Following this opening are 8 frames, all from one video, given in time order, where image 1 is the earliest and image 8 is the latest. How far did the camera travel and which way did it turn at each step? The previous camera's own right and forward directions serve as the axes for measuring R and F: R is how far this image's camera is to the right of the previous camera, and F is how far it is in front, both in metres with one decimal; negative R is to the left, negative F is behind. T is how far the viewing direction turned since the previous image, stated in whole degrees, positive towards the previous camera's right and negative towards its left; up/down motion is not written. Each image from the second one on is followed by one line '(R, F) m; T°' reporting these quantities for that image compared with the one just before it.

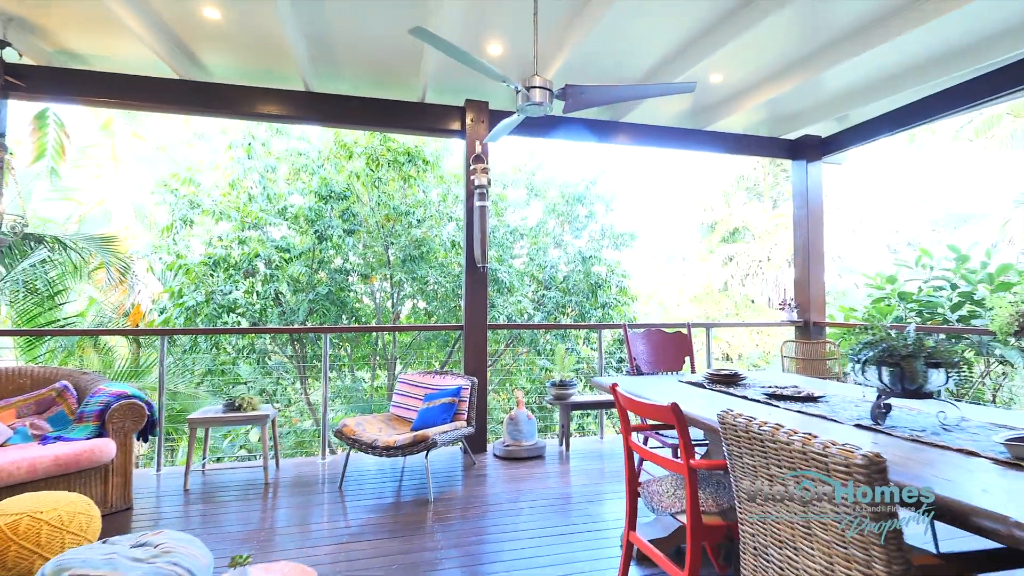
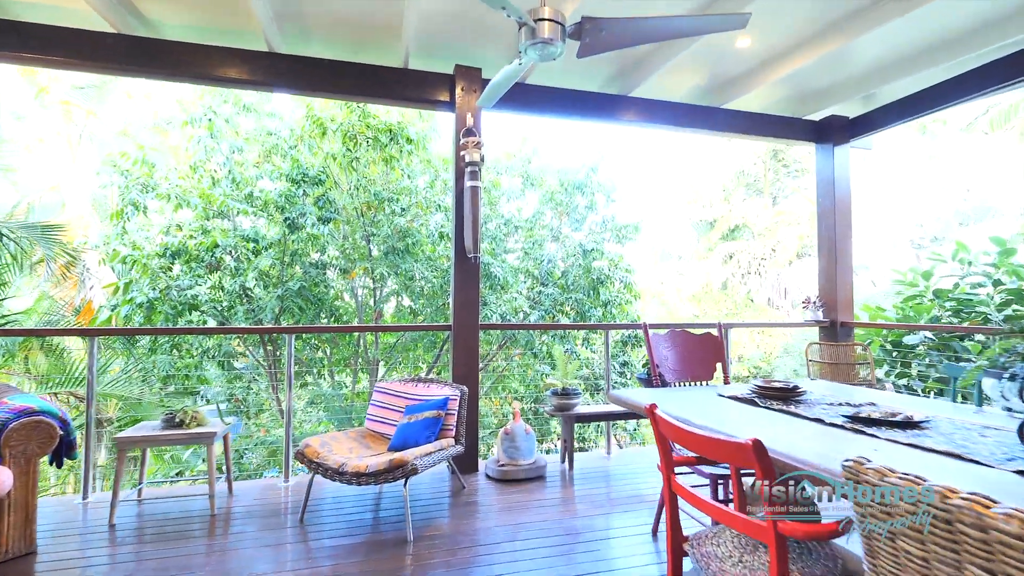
(0.0, +0.5) m; +1°
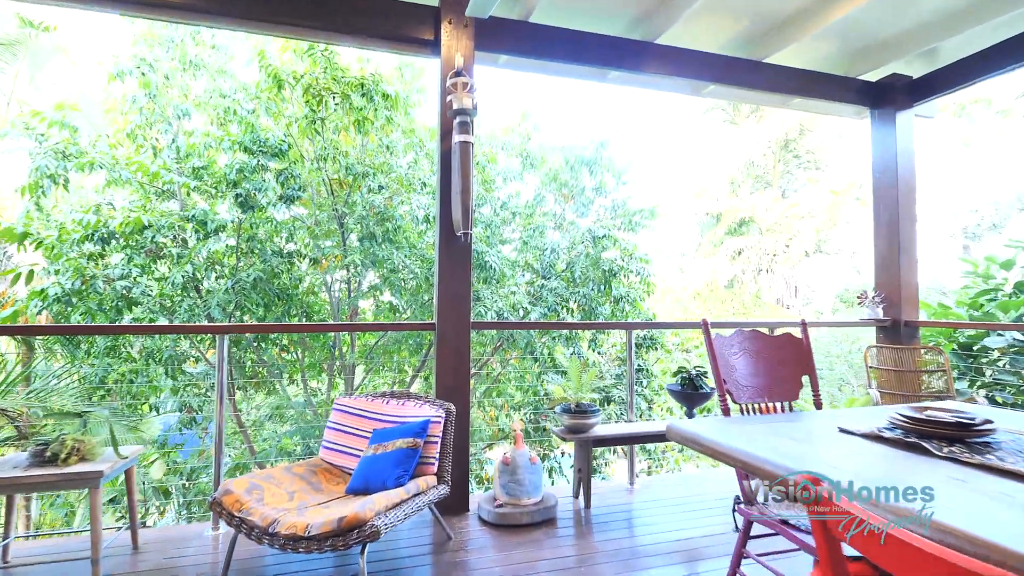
(0.0, +0.7) m; +1°
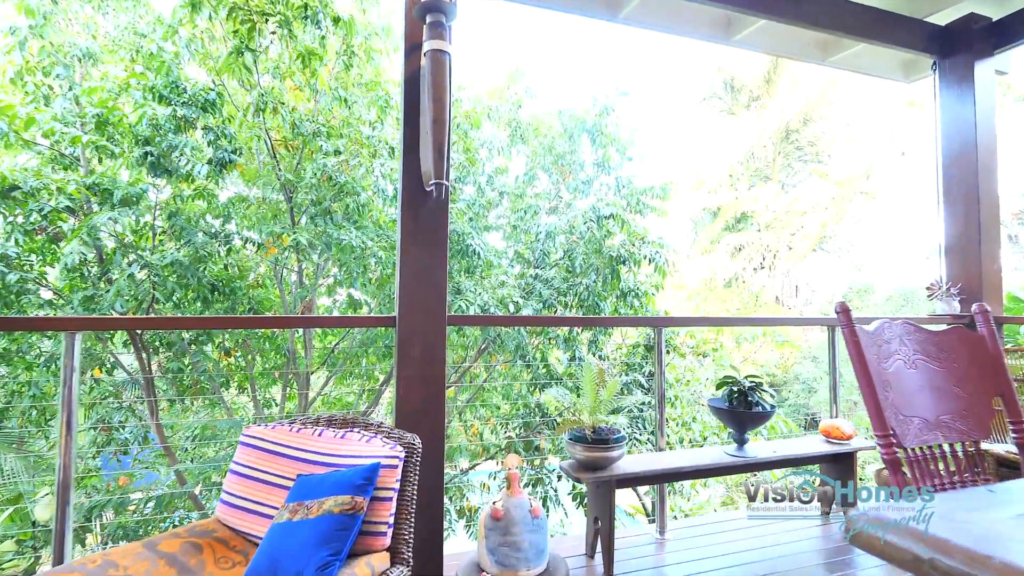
(0.0, +0.8) m; +2°
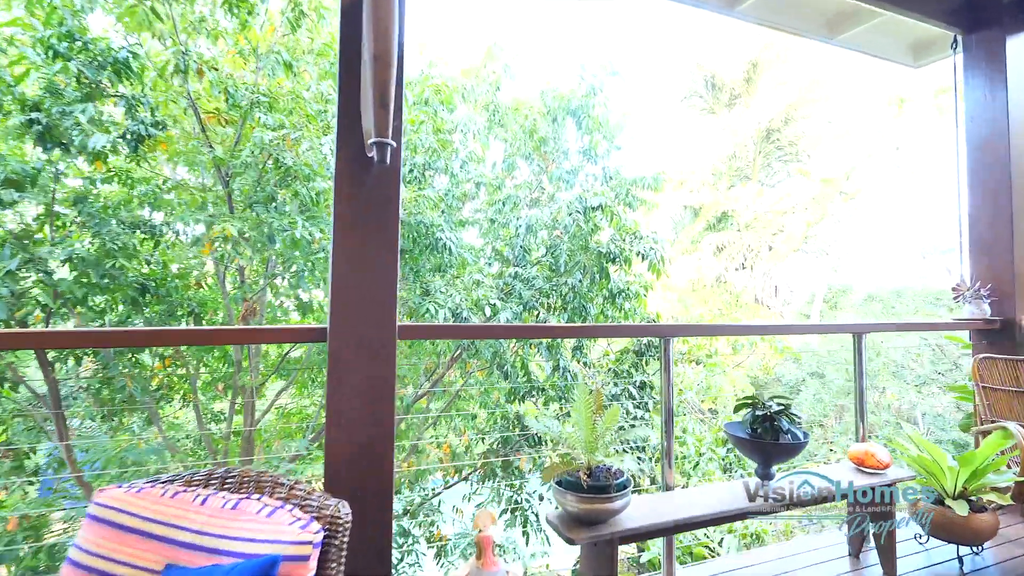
(0.0, +0.4) m; +3°
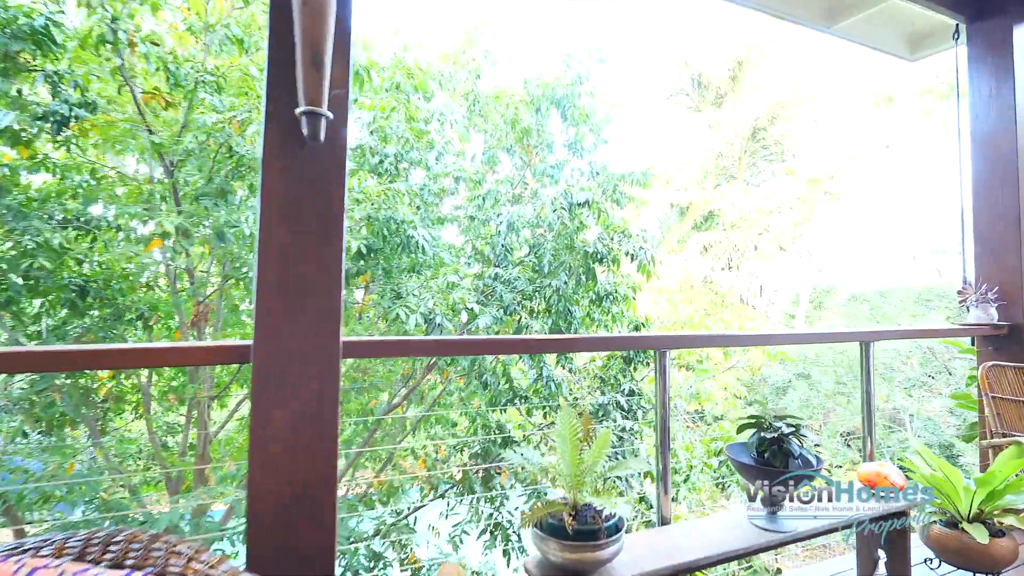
(0.0, +0.2) m; +2°
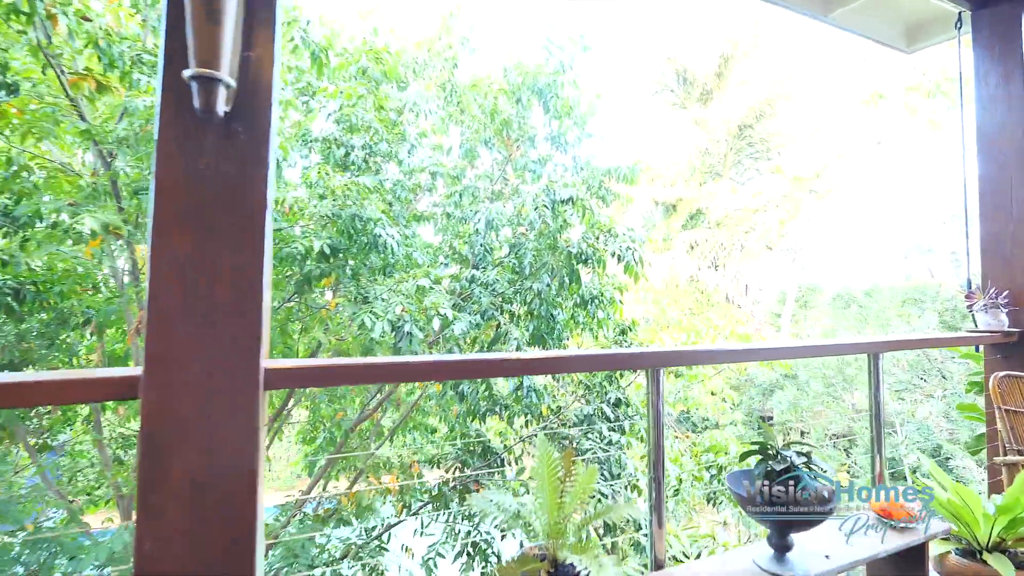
(+0.1, +0.2) m; +2°
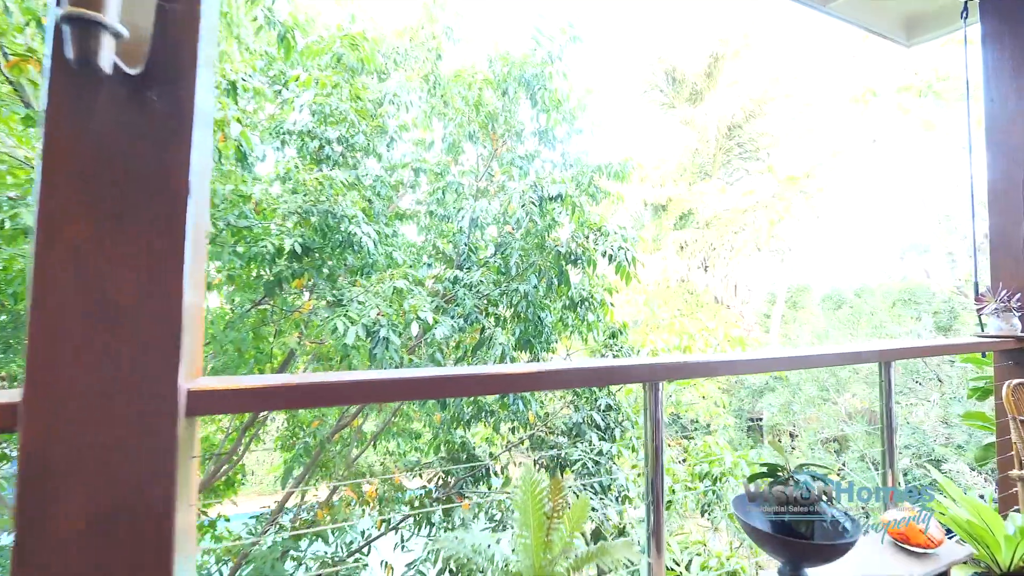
(0.0, +0.2) m; +1°
